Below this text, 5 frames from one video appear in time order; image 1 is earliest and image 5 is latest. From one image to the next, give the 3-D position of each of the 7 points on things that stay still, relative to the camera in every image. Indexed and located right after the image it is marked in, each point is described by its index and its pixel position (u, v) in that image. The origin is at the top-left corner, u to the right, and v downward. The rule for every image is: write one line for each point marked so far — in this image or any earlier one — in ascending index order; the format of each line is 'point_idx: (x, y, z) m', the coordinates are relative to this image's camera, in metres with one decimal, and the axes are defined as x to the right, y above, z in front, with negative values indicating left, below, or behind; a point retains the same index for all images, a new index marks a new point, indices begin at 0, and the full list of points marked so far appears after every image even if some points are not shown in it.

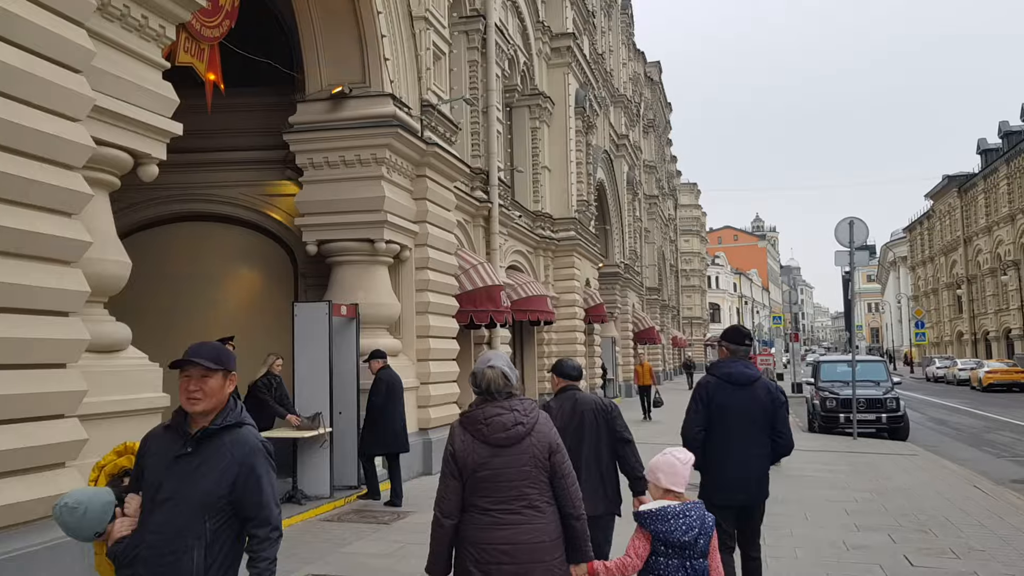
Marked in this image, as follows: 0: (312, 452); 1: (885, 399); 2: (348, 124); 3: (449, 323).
0: (-2.3, -1.9, +9.8) m
1: (+8.6, -2.6, +19.2) m
2: (-2.3, +2.3, +11.6) m
3: (-1.0, -0.5, +13.3) m
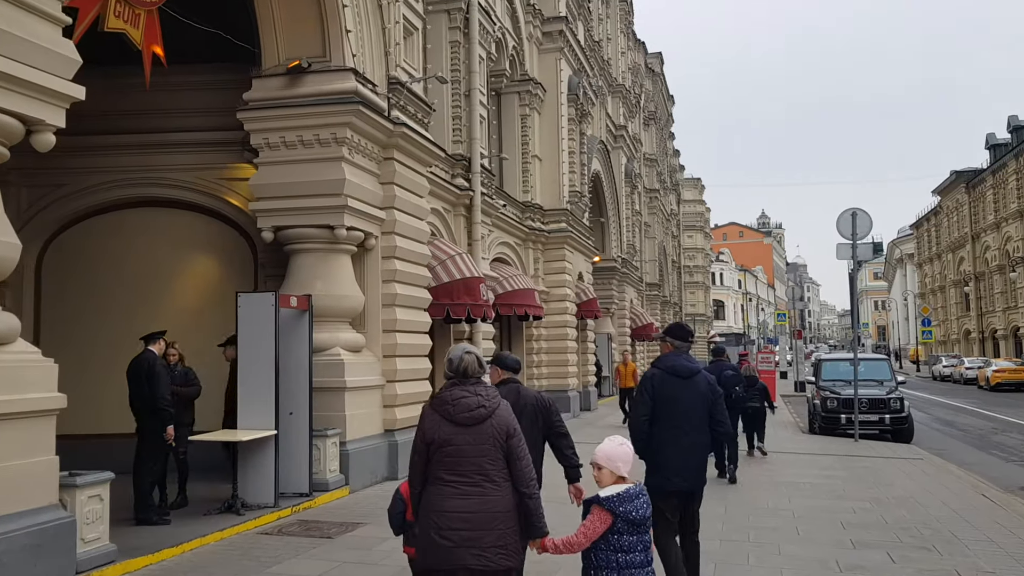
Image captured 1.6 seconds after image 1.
0: (-2.7, -1.8, +9.0) m
1: (+8.2, -2.4, +18.3) m
2: (-2.6, +2.4, +10.7) m
3: (-1.4, -0.4, +12.5) m
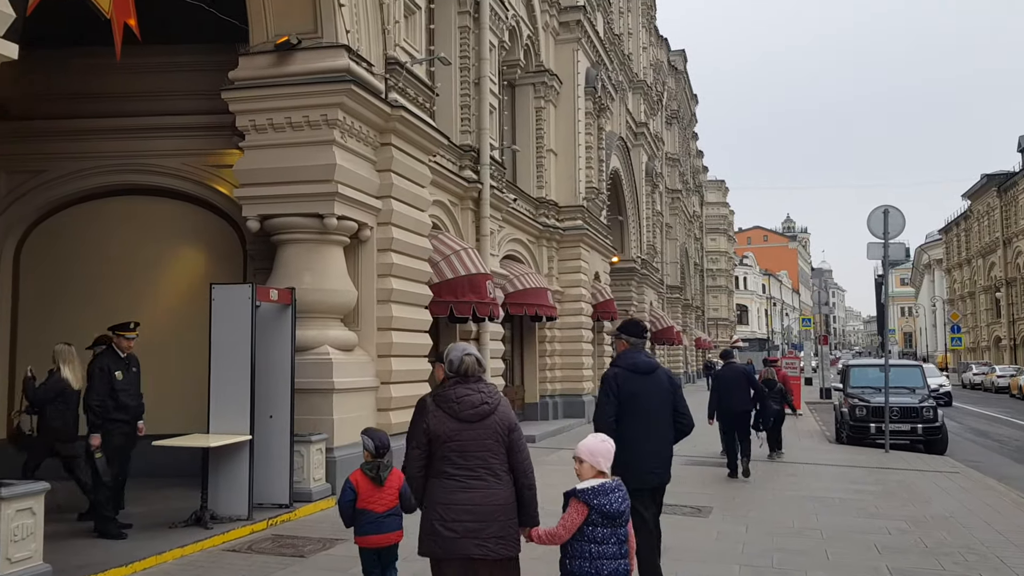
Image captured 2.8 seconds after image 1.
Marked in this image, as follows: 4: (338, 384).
0: (-2.8, -1.7, +8.2) m
1: (+8.4, -2.5, +17.2) m
2: (-2.6, +2.5, +9.9) m
3: (-1.3, -0.4, +11.7) m
4: (-2.0, -1.1, +9.8) m
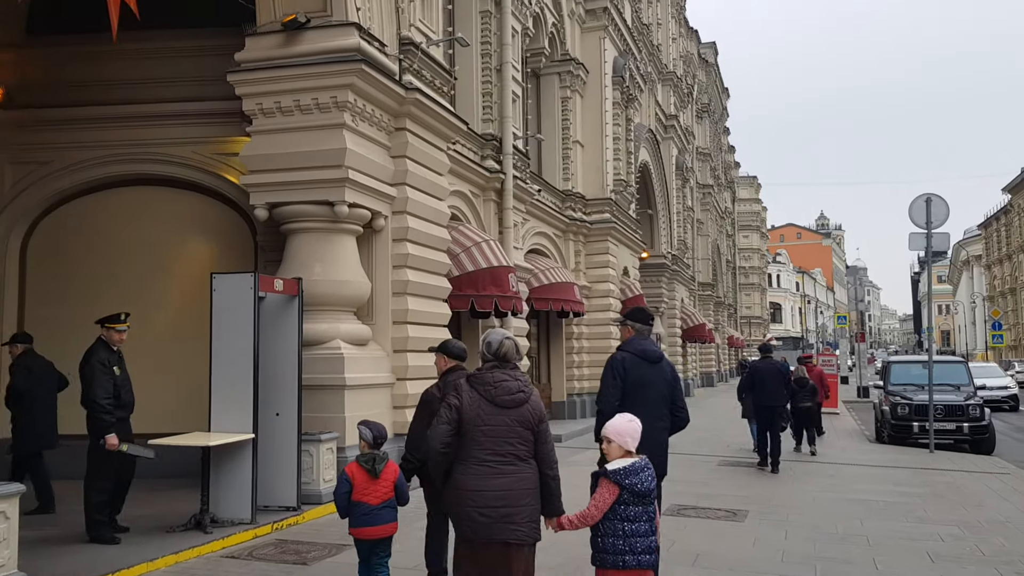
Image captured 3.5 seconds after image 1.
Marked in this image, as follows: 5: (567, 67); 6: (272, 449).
0: (-2.6, -1.6, +7.7) m
1: (+8.9, -2.3, +16.3) m
2: (-2.4, +2.6, +9.4) m
3: (-1.0, -0.3, +11.1) m
4: (-1.8, -1.0, +9.3) m
5: (+1.3, +5.2, +19.8) m
6: (-2.4, -1.6, +8.2) m
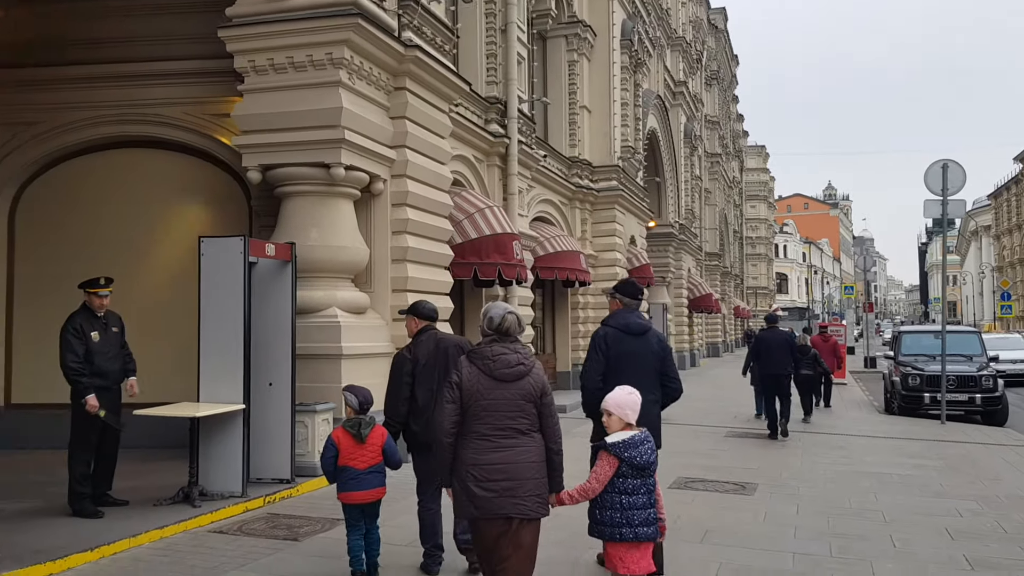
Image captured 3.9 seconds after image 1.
0: (-2.6, -1.3, +7.4) m
1: (+9.0, -1.7, +16.0) m
2: (-2.3, +2.9, +9.0) m
3: (-1.0, +0.2, +10.8) m
4: (-1.8, -0.7, +8.9) m
5: (+1.4, +6.0, +19.2) m
6: (-2.3, -1.3, +7.9) m
